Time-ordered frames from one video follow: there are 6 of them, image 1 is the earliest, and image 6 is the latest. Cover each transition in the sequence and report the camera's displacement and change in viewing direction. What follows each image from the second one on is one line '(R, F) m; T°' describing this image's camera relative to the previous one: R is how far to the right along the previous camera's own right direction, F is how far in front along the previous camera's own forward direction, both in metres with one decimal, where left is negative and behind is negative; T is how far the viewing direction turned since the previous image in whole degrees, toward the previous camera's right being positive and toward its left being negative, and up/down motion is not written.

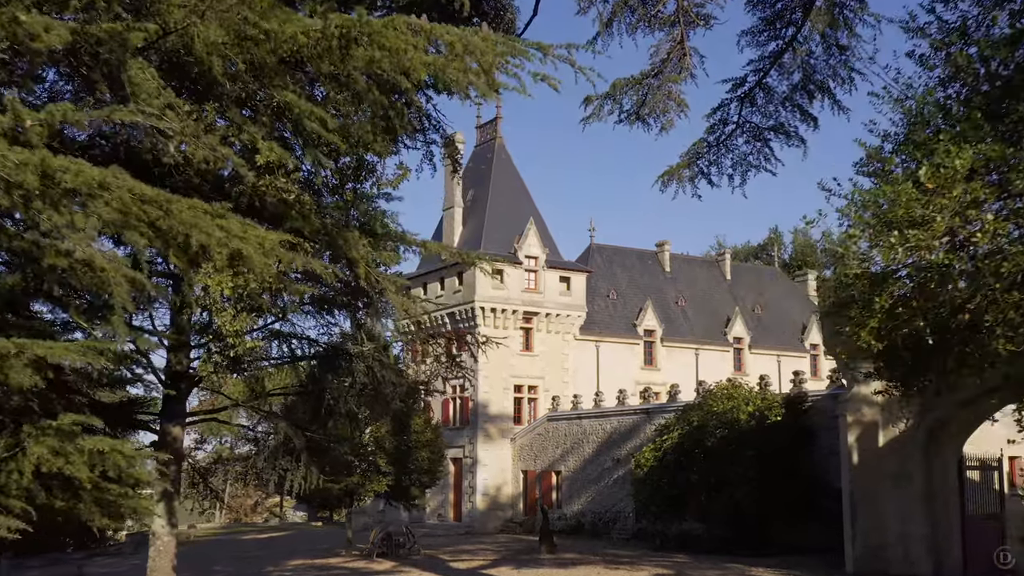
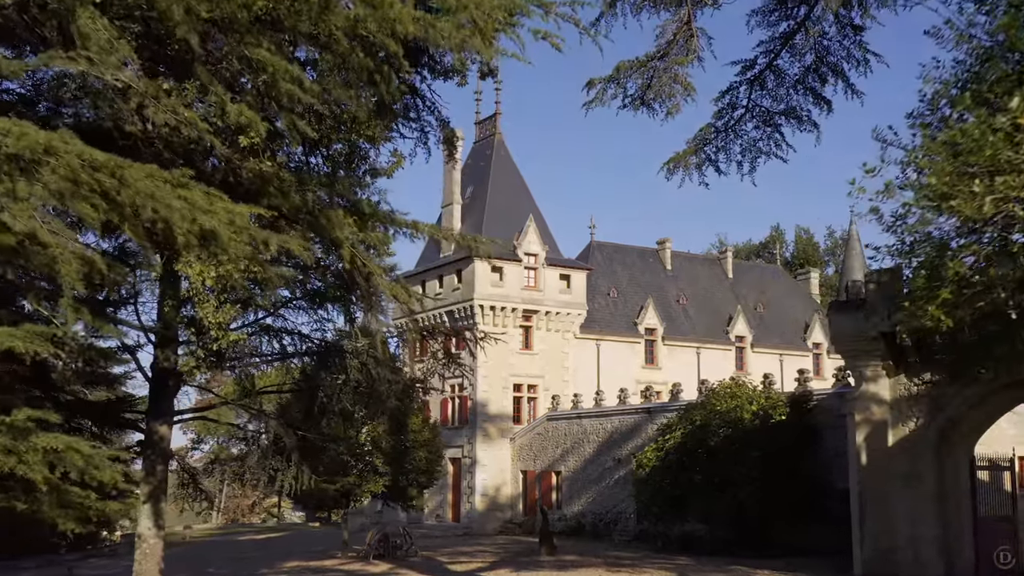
(0.0, +0.4) m; 0°
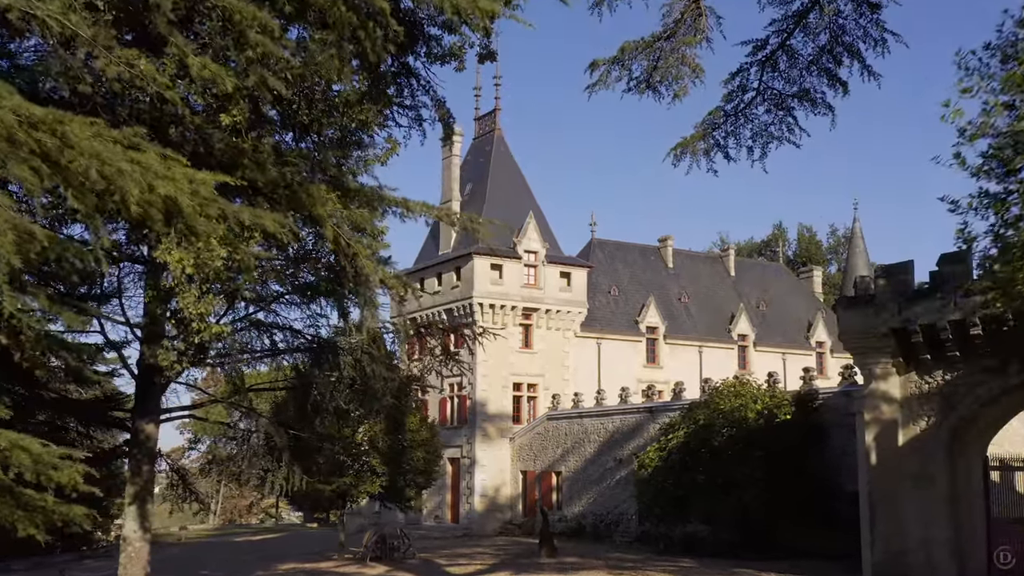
(0.0, +0.4) m; 0°
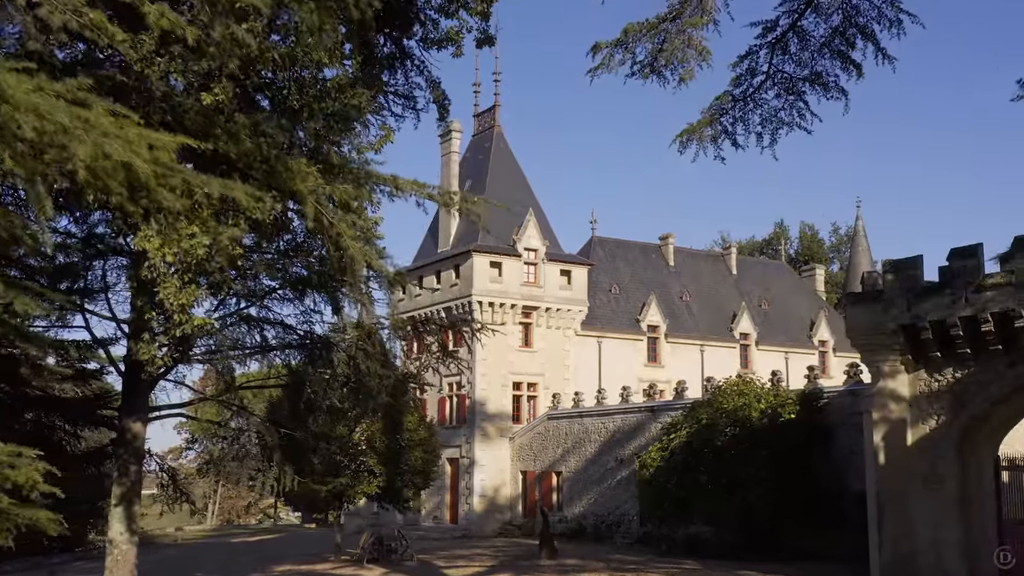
(0.0, +0.3) m; 0°
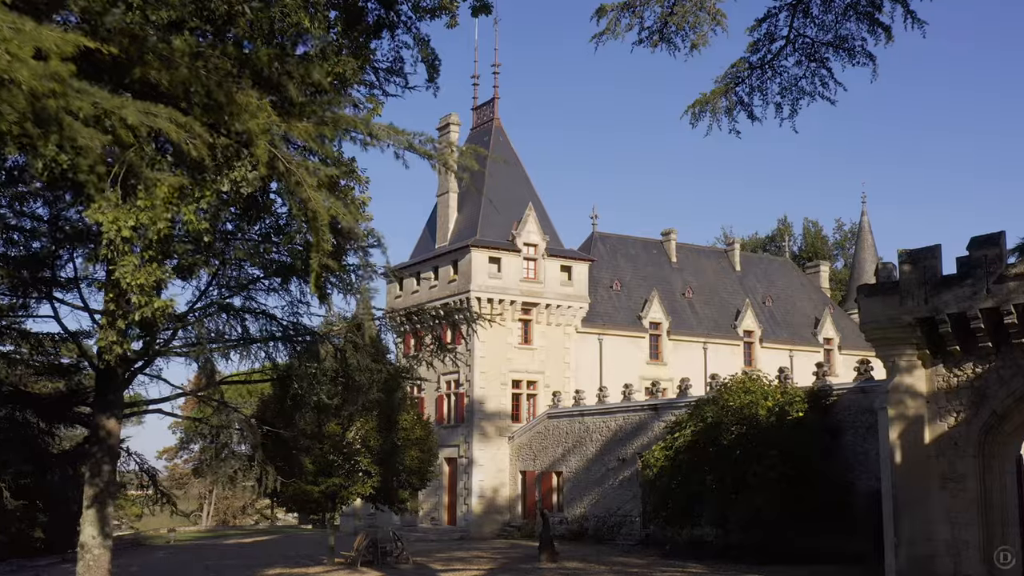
(0.0, +0.6) m; 0°
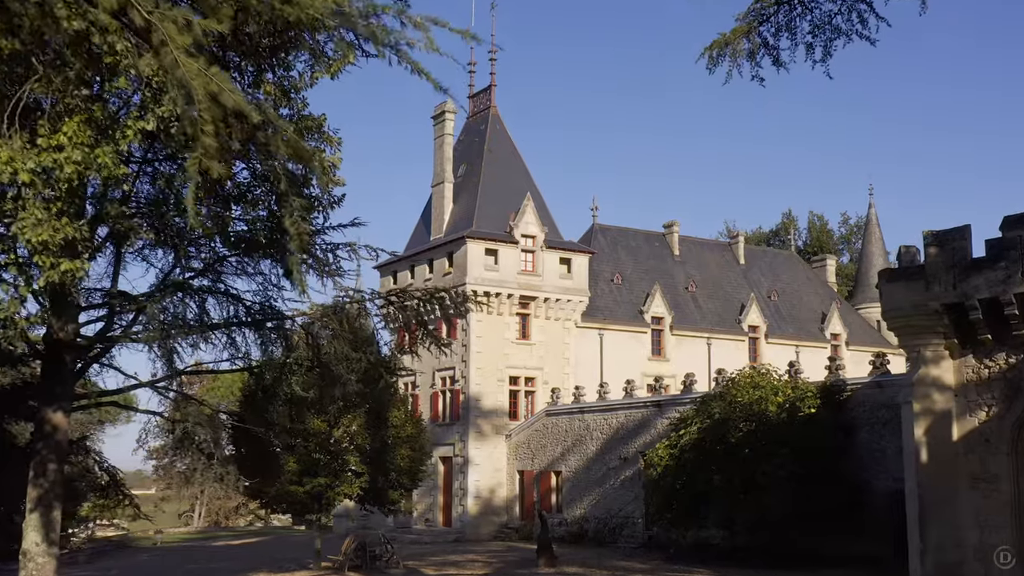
(+0.1, +1.0) m; 0°
